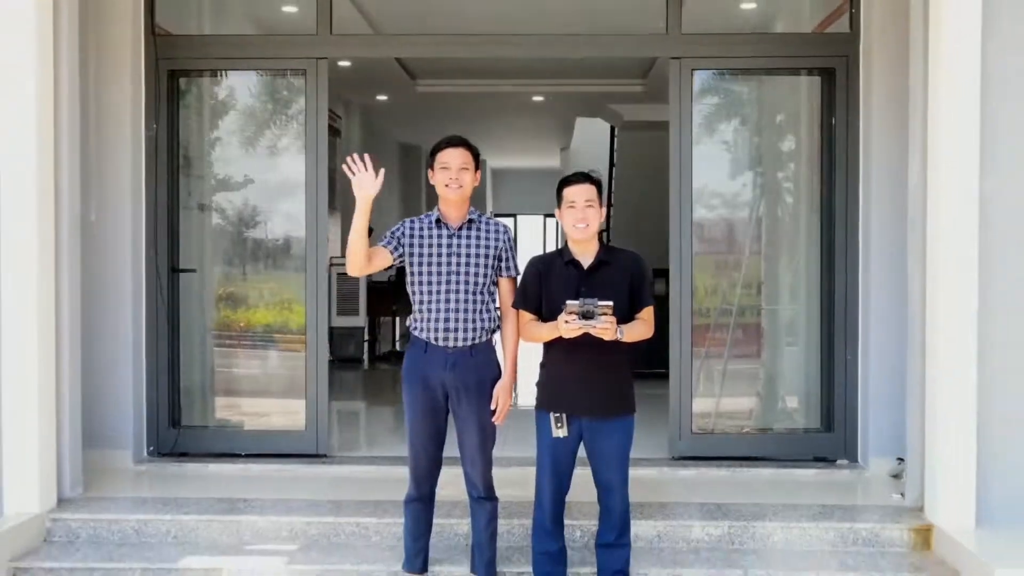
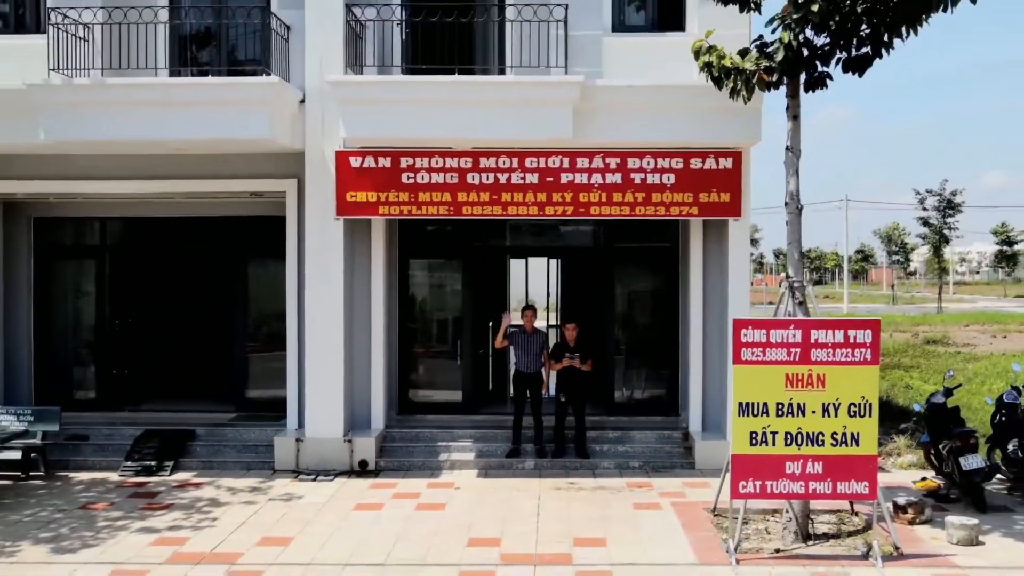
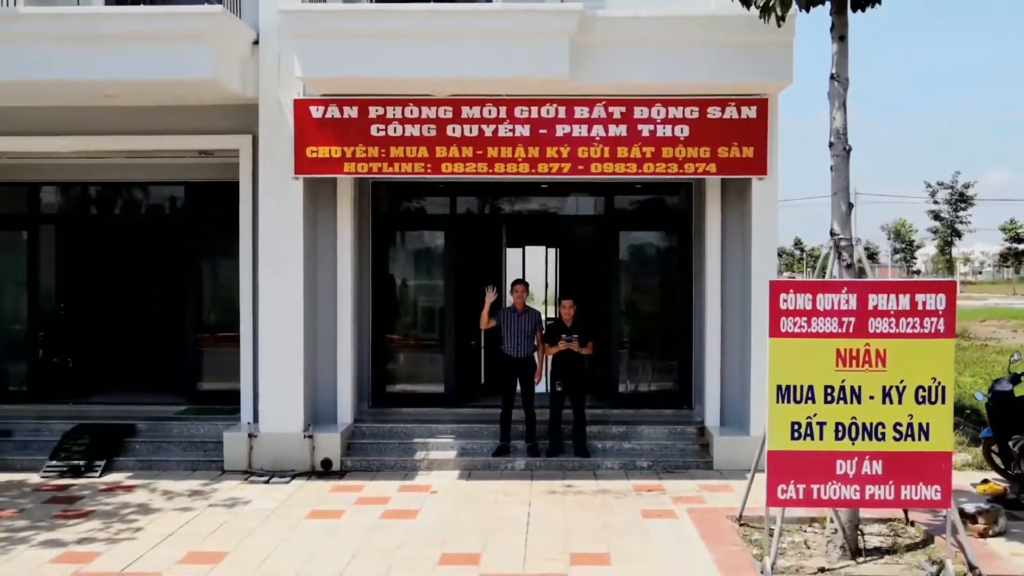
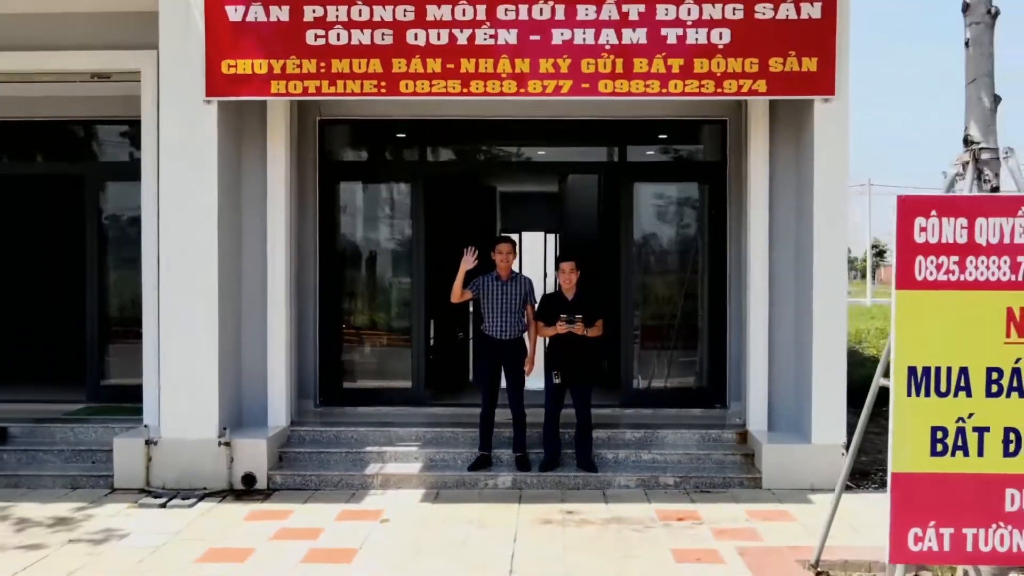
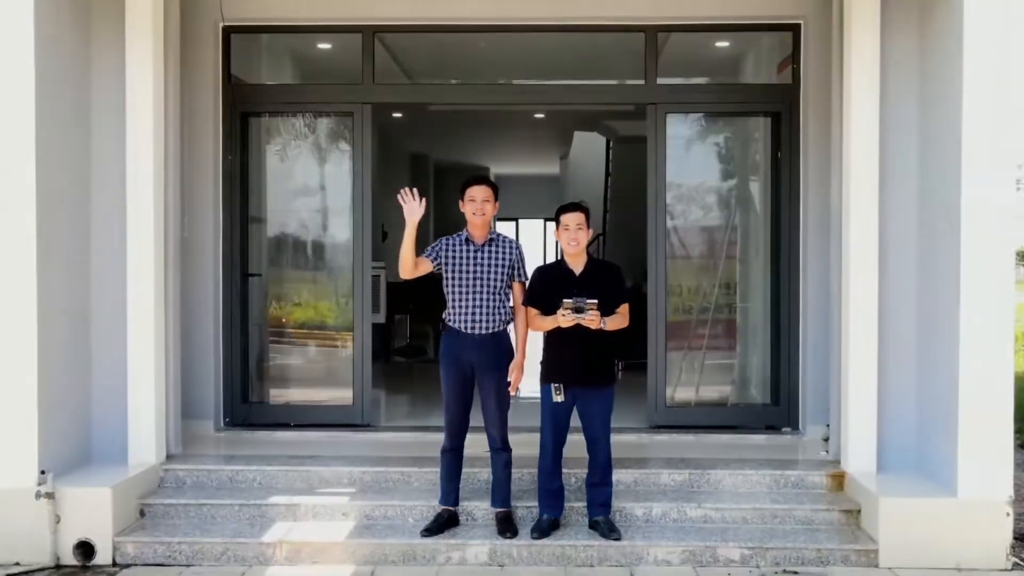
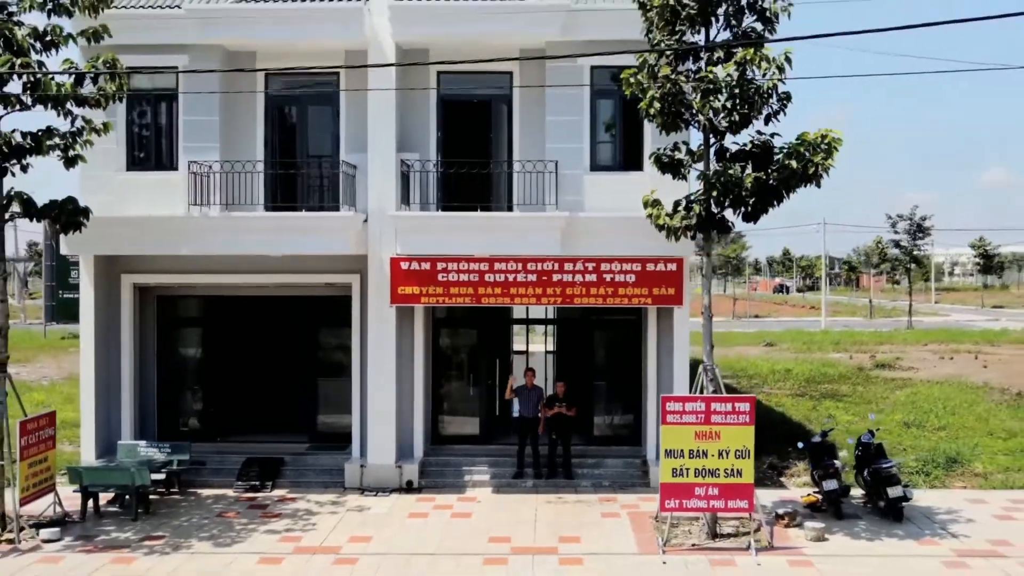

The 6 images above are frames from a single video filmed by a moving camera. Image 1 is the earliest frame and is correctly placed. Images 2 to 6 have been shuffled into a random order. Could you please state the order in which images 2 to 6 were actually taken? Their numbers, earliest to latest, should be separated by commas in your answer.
5, 4, 3, 2, 6
